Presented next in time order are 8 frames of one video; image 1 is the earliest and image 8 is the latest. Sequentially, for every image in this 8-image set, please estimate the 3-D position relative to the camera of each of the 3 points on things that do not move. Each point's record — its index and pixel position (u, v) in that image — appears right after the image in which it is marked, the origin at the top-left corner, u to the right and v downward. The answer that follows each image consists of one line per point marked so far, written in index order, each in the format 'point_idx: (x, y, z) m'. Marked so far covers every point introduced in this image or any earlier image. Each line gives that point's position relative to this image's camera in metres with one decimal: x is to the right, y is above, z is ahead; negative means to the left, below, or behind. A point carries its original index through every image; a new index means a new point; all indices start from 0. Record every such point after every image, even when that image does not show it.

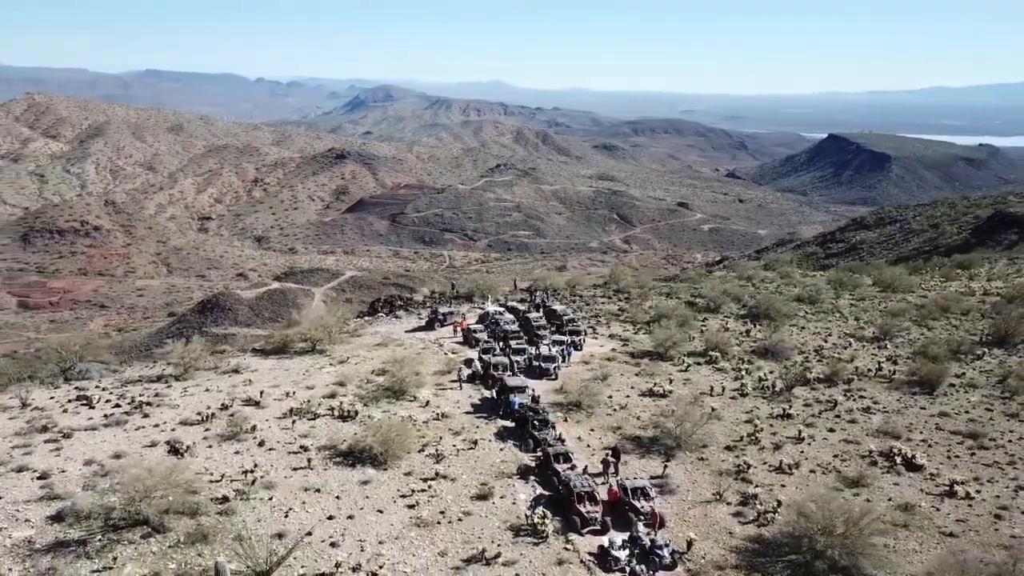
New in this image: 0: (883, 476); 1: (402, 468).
0: (+8.7, -4.4, +19.0) m
1: (-2.4, -3.9, +17.4) m
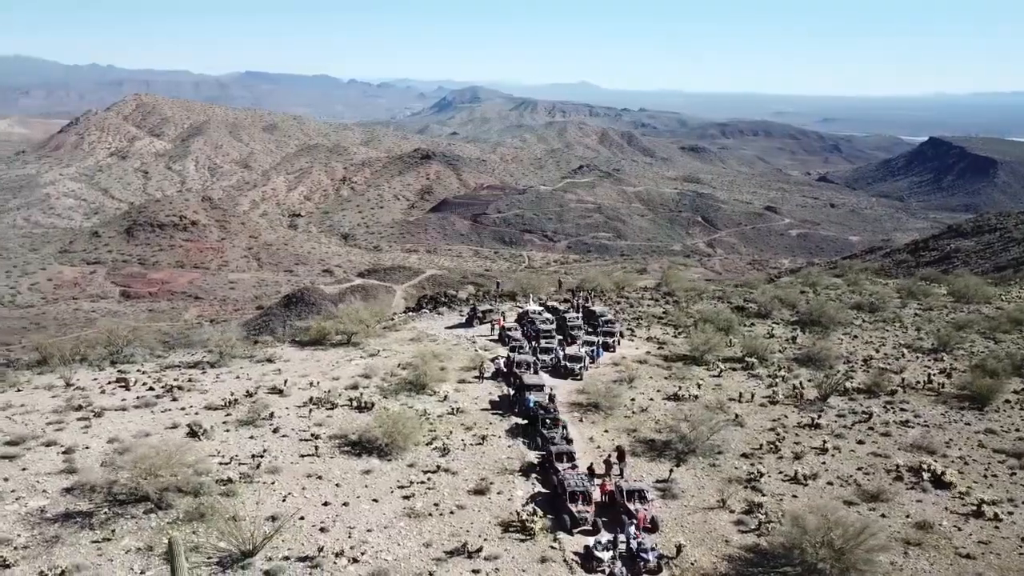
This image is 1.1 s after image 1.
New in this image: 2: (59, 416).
0: (+8.9, -4.6, +18.2) m
1: (-2.3, -3.7, +17.7) m
2: (-10.5, -3.0, +18.8) m
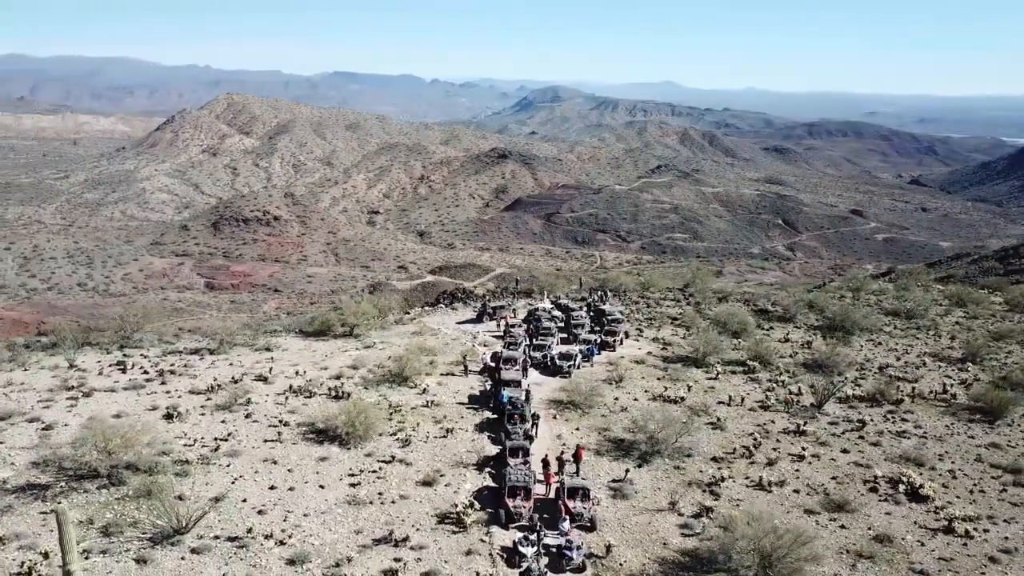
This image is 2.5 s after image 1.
0: (+7.9, -4.7, +17.5) m
1: (-3.3, -3.6, +18.0) m
2: (-11.3, -2.6, +19.9) m
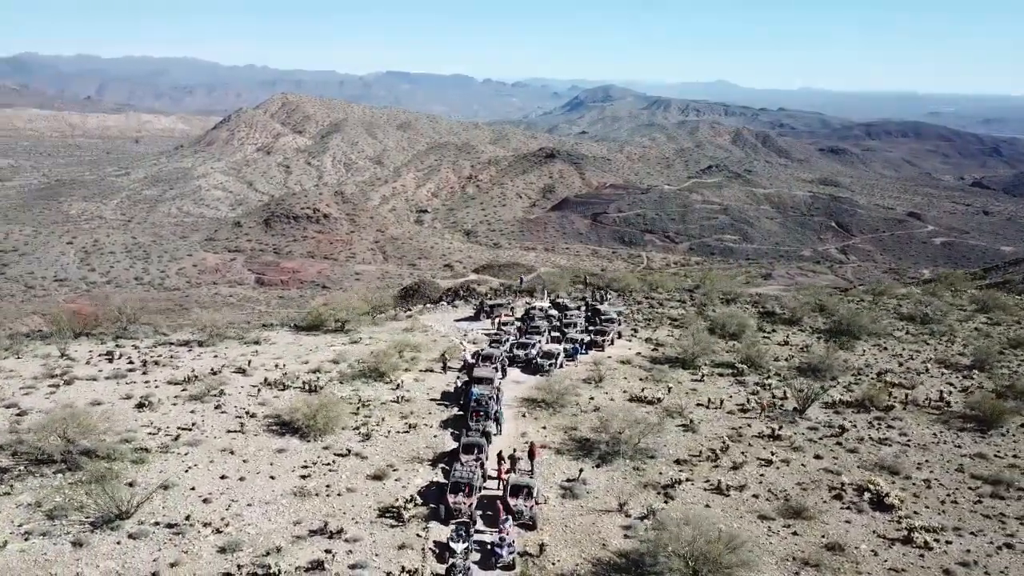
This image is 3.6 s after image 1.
0: (+6.9, -4.7, +17.0) m
1: (-4.3, -3.5, +18.2) m
2: (-12.2, -2.4, +20.6) m
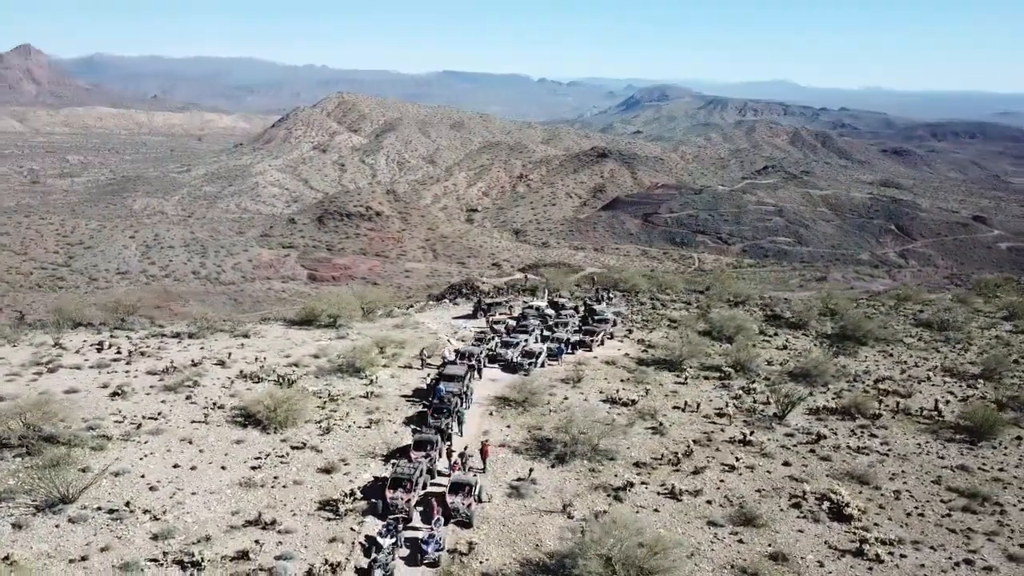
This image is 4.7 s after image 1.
0: (+5.7, -4.8, +16.6) m
1: (-5.2, -3.3, +18.5) m
2: (-13.0, -2.1, +21.3) m
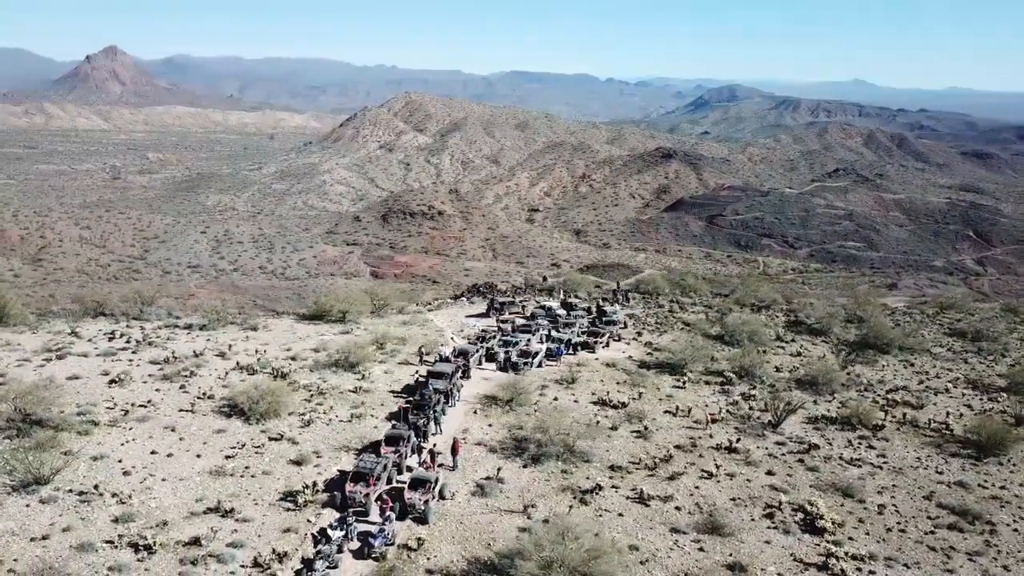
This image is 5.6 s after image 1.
0: (+5.0, -4.9, +16.2) m
1: (-5.8, -3.2, +18.9) m
2: (-13.3, -1.9, +22.3) m
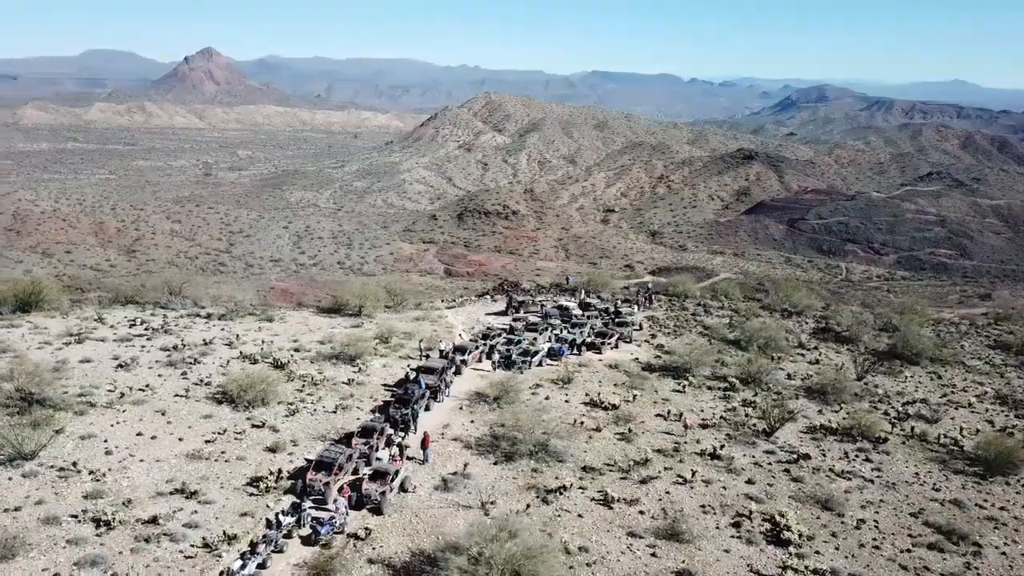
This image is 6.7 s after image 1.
0: (+4.1, -4.9, +15.8) m
1: (-6.3, -3.0, +19.5) m
2: (-13.4, -1.5, +23.6) m
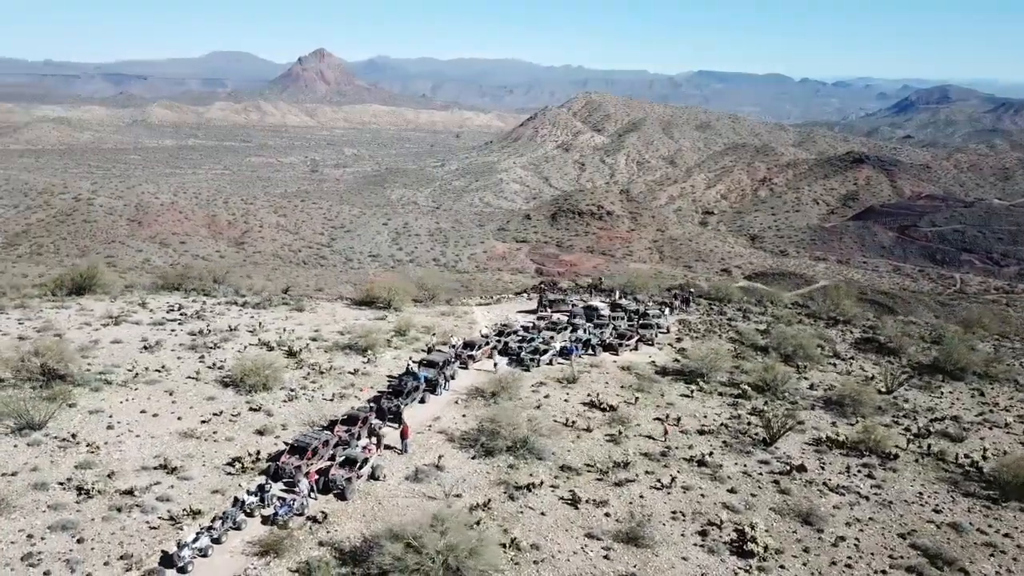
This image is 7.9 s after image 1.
0: (+3.3, -4.9, +15.4) m
1: (-6.6, -2.7, +20.3) m
2: (-13.1, -1.0, +25.2) m
